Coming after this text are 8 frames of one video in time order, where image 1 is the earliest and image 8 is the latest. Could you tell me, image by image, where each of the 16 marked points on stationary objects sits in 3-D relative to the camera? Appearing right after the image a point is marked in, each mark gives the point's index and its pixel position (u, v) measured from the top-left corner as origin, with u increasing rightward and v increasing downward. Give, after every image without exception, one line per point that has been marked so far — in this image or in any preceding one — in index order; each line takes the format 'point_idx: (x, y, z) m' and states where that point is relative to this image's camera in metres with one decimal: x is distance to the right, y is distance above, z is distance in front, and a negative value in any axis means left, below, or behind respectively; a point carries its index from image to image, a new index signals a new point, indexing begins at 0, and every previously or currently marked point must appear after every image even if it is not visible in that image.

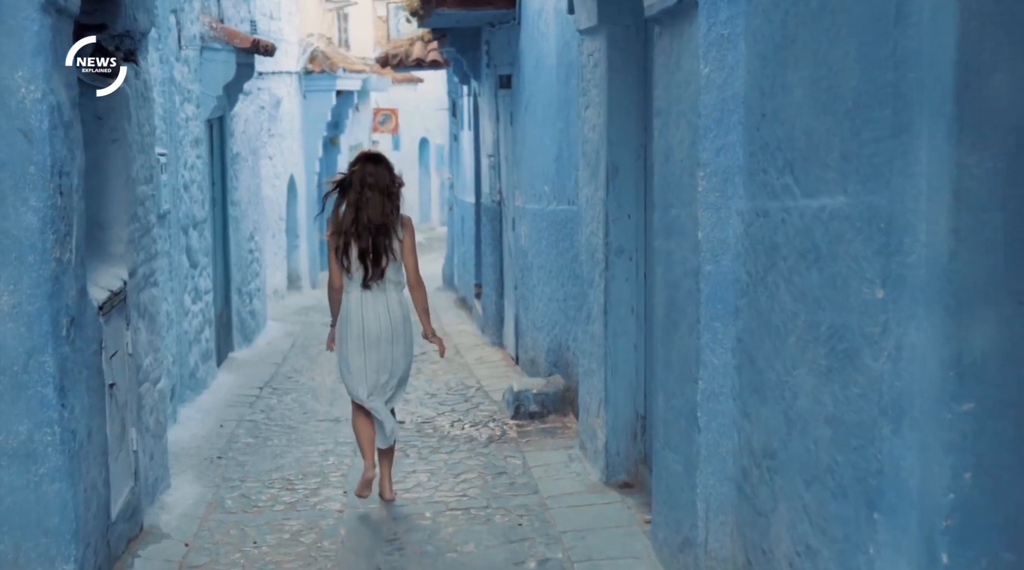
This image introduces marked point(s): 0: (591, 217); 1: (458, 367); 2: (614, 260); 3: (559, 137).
0: (+0.4, +0.4, +7.0) m
1: (-0.5, -0.7, +11.8) m
2: (+0.5, +0.1, +6.6) m
3: (+0.3, +0.9, +8.6) m
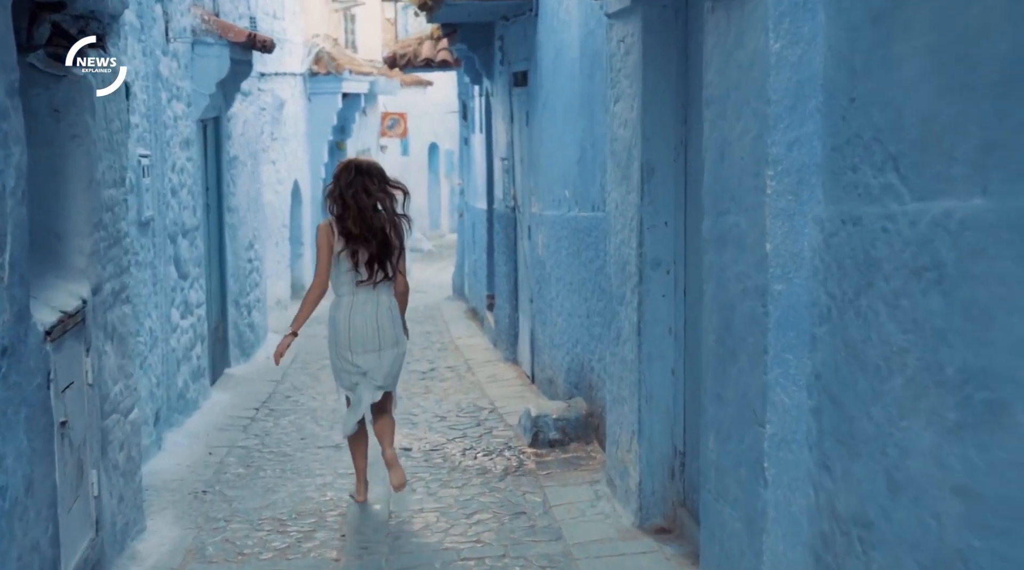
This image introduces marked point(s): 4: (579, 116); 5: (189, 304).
0: (+0.5, +0.3, +6.2) m
1: (-0.3, -0.8, +10.9) m
2: (+0.6, 0.0, +5.8) m
3: (+0.4, +0.9, +7.8) m
4: (+0.4, +1.0, +7.9) m
5: (-2.3, -0.1, +9.7) m
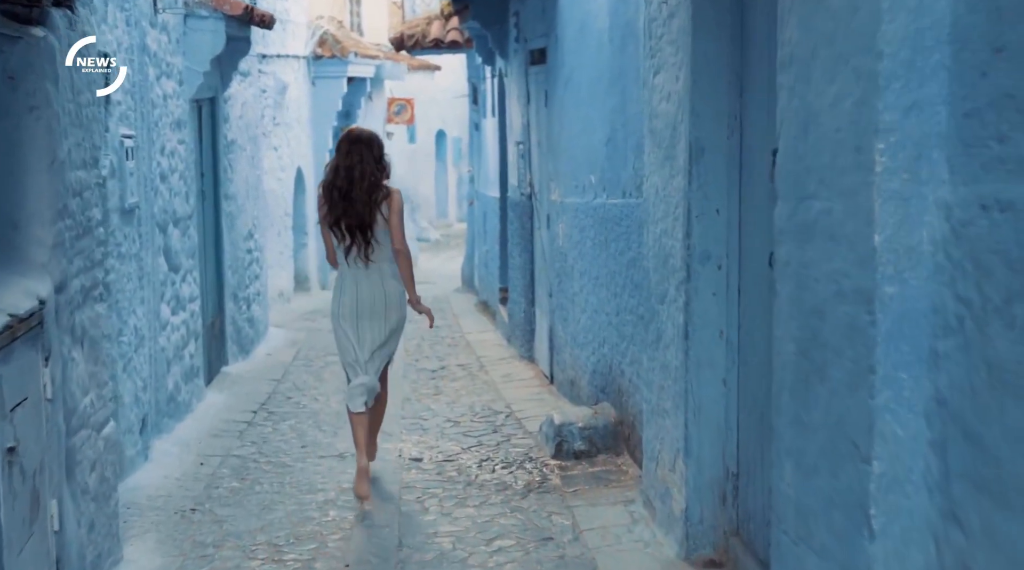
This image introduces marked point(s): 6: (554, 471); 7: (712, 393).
0: (+0.6, +0.3, +5.5) m
1: (-0.2, -0.8, +10.2) m
2: (+0.7, +0.1, +5.0) m
3: (+0.5, +0.9, +7.1) m
4: (+0.5, +1.0, +7.2) m
5: (-2.2, -0.1, +9.0) m
6: (+0.2, -1.0, +6.9) m
7: (+0.8, -0.4, +5.1) m
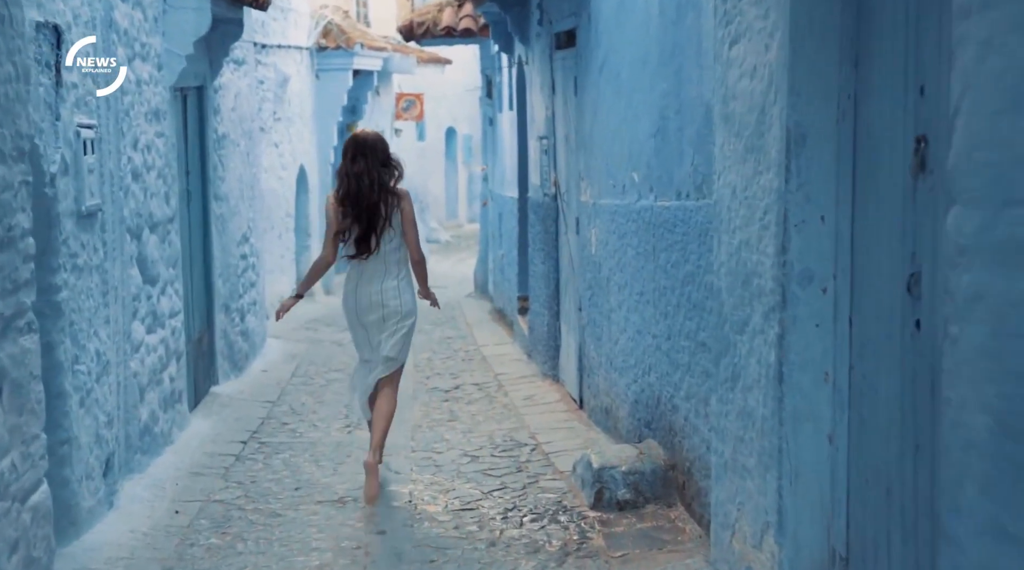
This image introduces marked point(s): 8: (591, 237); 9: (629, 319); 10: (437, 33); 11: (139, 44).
0: (+0.7, +0.2, +4.3) m
1: (-0.1, -0.8, +9.1) m
2: (+0.8, 0.0, +3.9) m
3: (+0.7, +0.8, +5.9) m
4: (+0.7, +0.9, +6.0) m
5: (-2.1, -0.2, +7.8) m
6: (+0.4, -1.0, +5.8) m
7: (+0.9, -0.5, +3.9) m
8: (+0.5, +0.3, +8.1) m
9: (+0.6, -0.2, +6.9) m
10: (-0.8, +2.7, +14.7) m
11: (-2.1, +1.3, +7.5) m
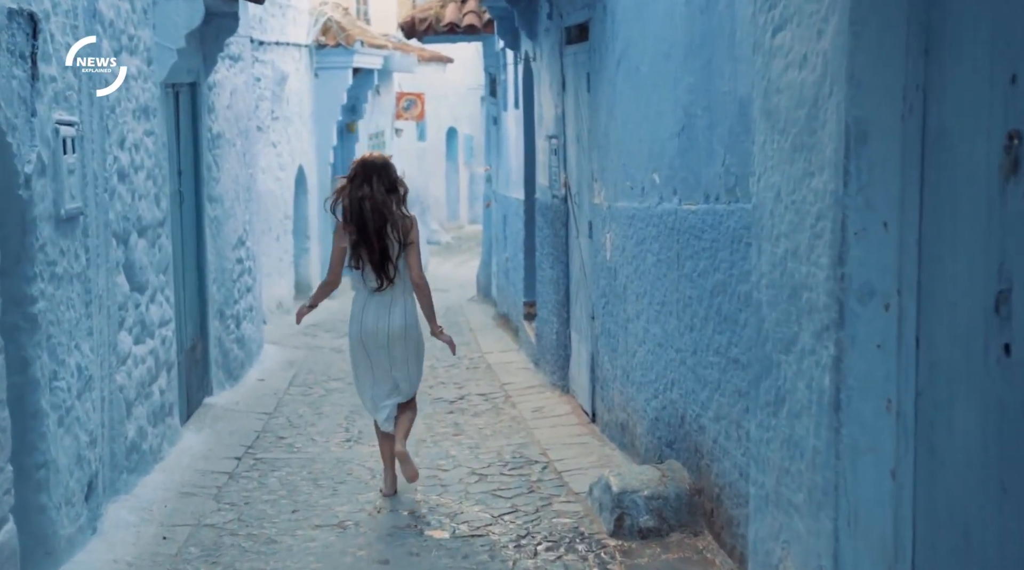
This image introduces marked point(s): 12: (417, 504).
0: (+0.8, +0.2, +3.9) m
1: (0.0, -0.9, +8.6) m
2: (+0.9, -0.1, +3.4) m
3: (+0.7, +0.8, +5.5) m
4: (+0.7, +0.9, +5.6) m
5: (-2.0, -0.2, +7.4) m
6: (+0.4, -1.1, +5.3) m
7: (+0.9, -0.5, +3.5) m
8: (+0.5, +0.2, +7.6) m
9: (+0.7, -0.2, +6.5) m
10: (-0.8, +2.7, +14.2) m
11: (-2.0, +1.3, +7.0) m
12: (-0.5, -1.1, +6.5) m
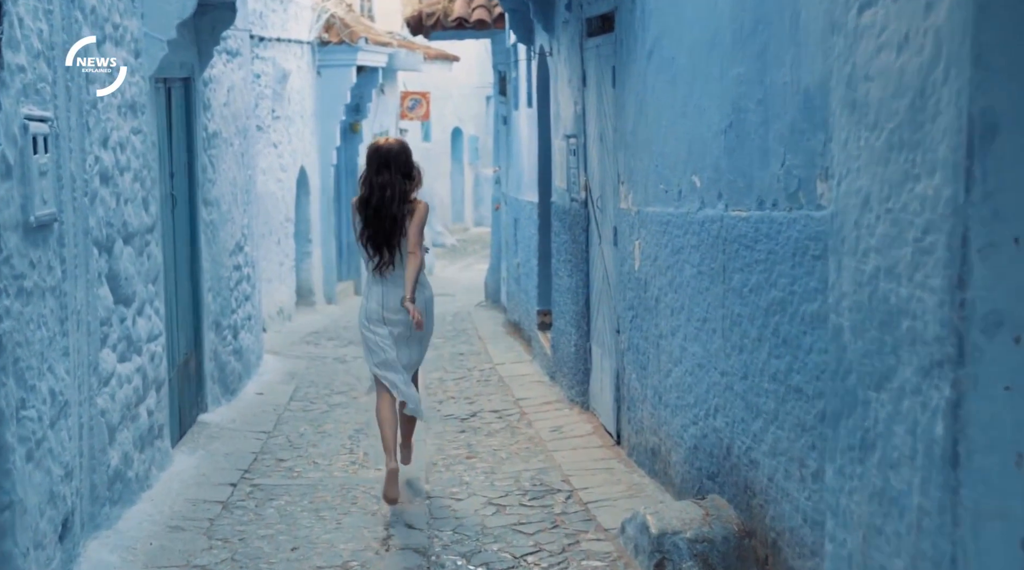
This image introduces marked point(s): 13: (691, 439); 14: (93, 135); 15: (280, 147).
0: (+0.9, +0.1, +3.2) m
1: (+0.1, -1.0, +8.0) m
2: (+1.0, -0.1, +2.8) m
3: (+0.8, +0.7, +4.9) m
4: (+0.8, +0.8, +5.0) m
5: (-1.9, -0.3, +6.8) m
6: (+0.5, -1.1, +4.7) m
7: (+1.0, -0.6, +2.8) m
8: (+0.6, +0.2, +7.0) m
9: (+0.8, -0.3, +5.8) m
10: (-0.6, +2.6, +13.6) m
11: (-1.9, +1.2, +6.4) m
12: (-0.4, -1.1, +5.9) m
13: (+0.8, -0.7, +5.8) m
14: (-1.9, +0.7, +6.0) m
15: (-2.5, +1.5, +14.7) m
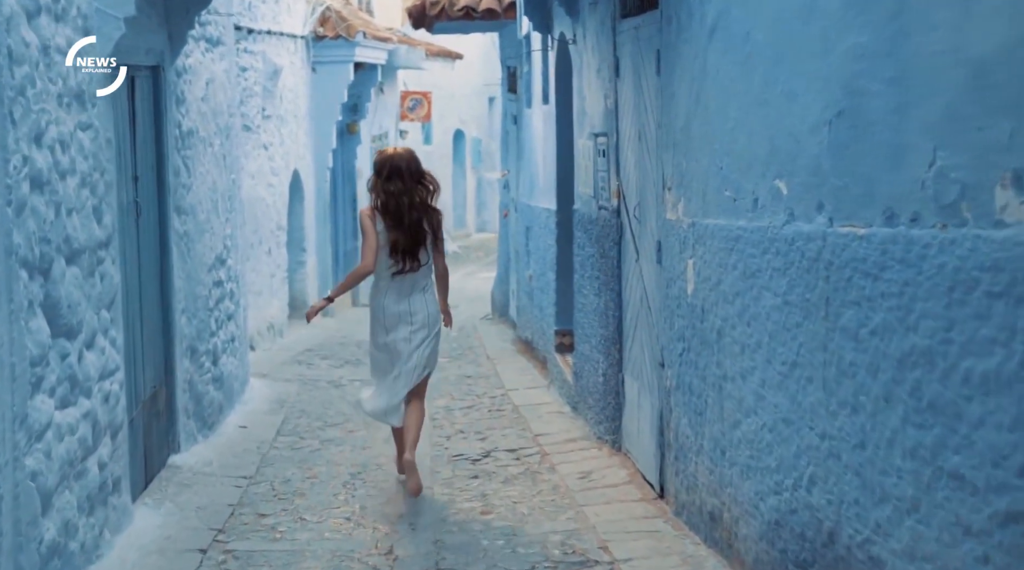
0: (+1.0, 0.0, +2.0) m
1: (+0.2, -1.1, +6.8) m
2: (+1.1, -0.2, +1.6) m
3: (+1.0, +0.6, +3.7) m
4: (+0.9, +0.7, +3.8) m
5: (-1.8, -0.4, +5.5) m
6: (+0.6, -1.2, +3.5) m
7: (+1.2, -0.7, +1.6) m
8: (+0.7, +0.1, +5.8) m
9: (+0.9, -0.4, +4.6) m
10: (-0.5, +2.5, +12.4) m
11: (-1.8, +1.1, +5.2) m
12: (-0.2, -1.2, +4.7) m
13: (+0.9, -0.8, +4.6) m
14: (-1.8, +0.6, +4.8) m
15: (-2.4, +1.4, +13.5) m
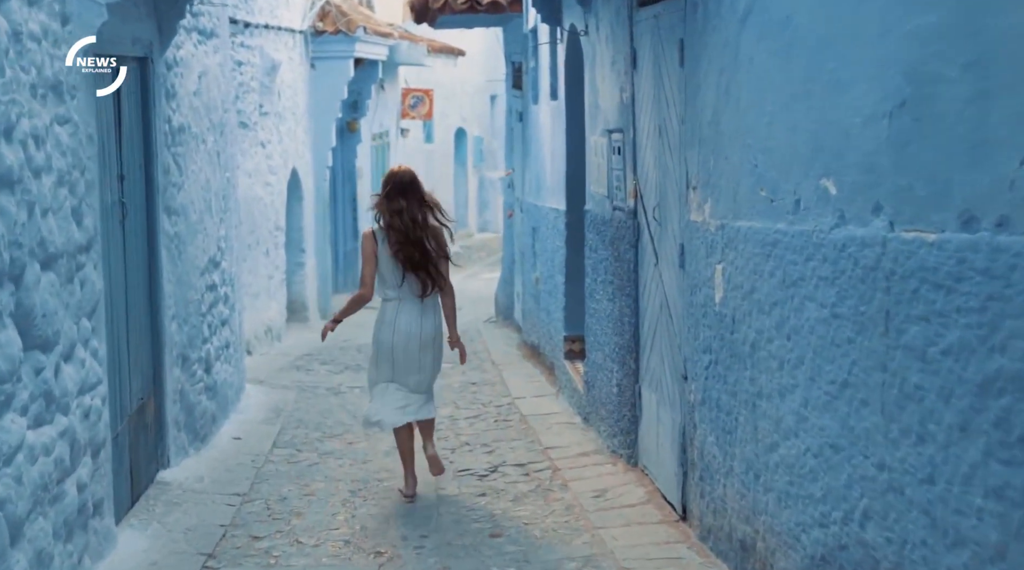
0: (+1.1, 0.0, +1.6) m
1: (+0.3, -1.1, +6.3) m
2: (+1.2, -0.3, +1.2) m
3: (+1.0, +0.6, +3.2) m
4: (+1.0, +0.7, +3.3) m
5: (-1.7, -0.4, +5.1) m
6: (+0.7, -1.3, +3.0) m
7: (+1.2, -0.7, +1.2) m
8: (+0.8, 0.0, +5.4) m
9: (+0.9, -0.4, +4.2) m
10: (-0.5, +2.5, +11.9) m
11: (-1.7, +1.1, +4.7) m
12: (-0.2, -1.3, +4.2) m
13: (+1.0, -0.8, +4.2) m
14: (-1.7, +0.5, +4.3) m
15: (-2.4, +1.3, +13.1) m
